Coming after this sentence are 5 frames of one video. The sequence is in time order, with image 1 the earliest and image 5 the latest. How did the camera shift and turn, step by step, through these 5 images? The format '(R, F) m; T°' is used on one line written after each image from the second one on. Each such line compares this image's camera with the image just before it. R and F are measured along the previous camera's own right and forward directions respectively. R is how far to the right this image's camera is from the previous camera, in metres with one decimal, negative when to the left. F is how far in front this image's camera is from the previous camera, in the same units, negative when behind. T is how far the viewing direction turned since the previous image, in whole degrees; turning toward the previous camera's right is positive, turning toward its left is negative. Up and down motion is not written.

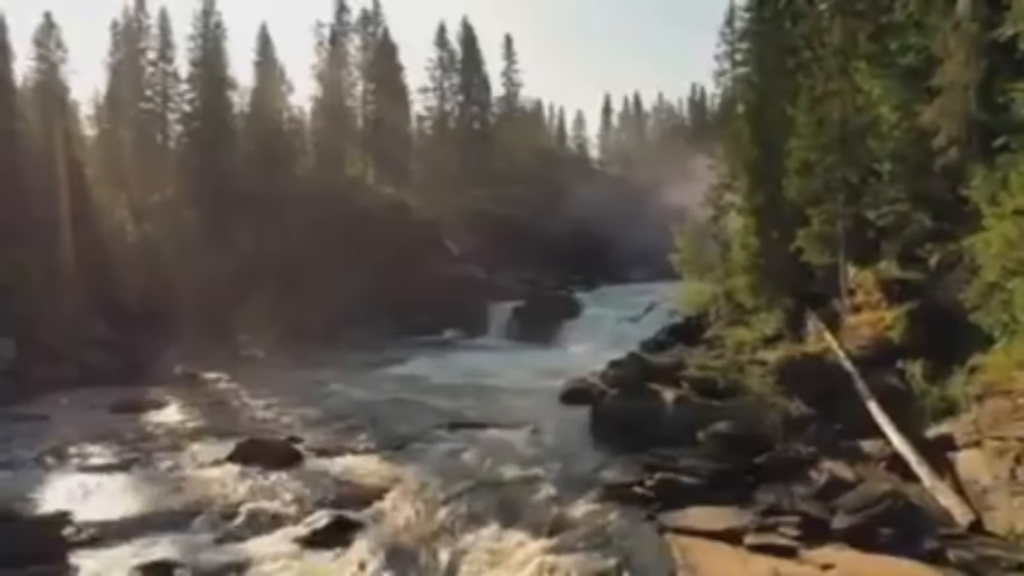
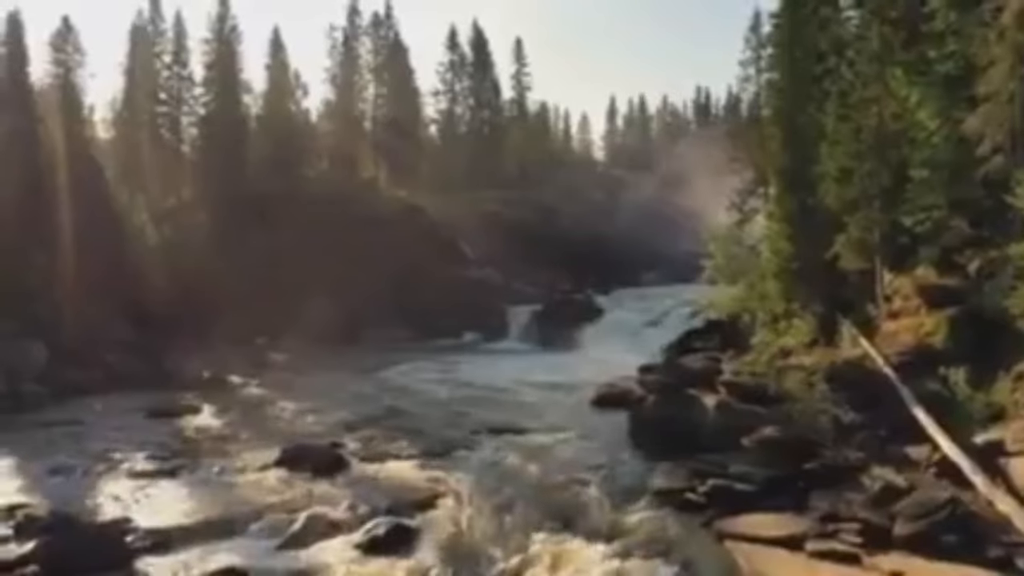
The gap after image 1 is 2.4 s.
(-1.0, -0.1) m; 0°
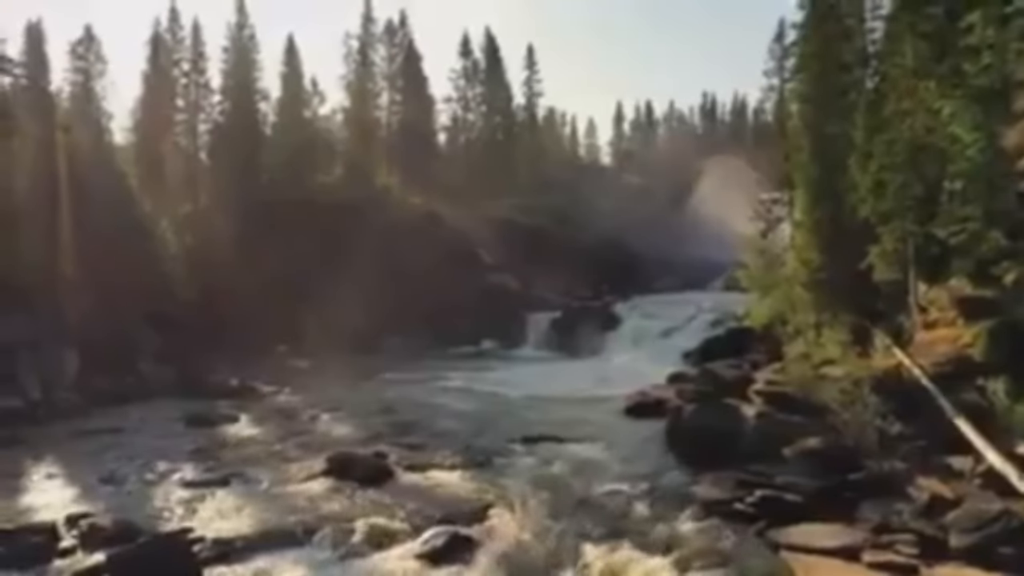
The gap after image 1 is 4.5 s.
(-0.9, -0.3) m; 0°
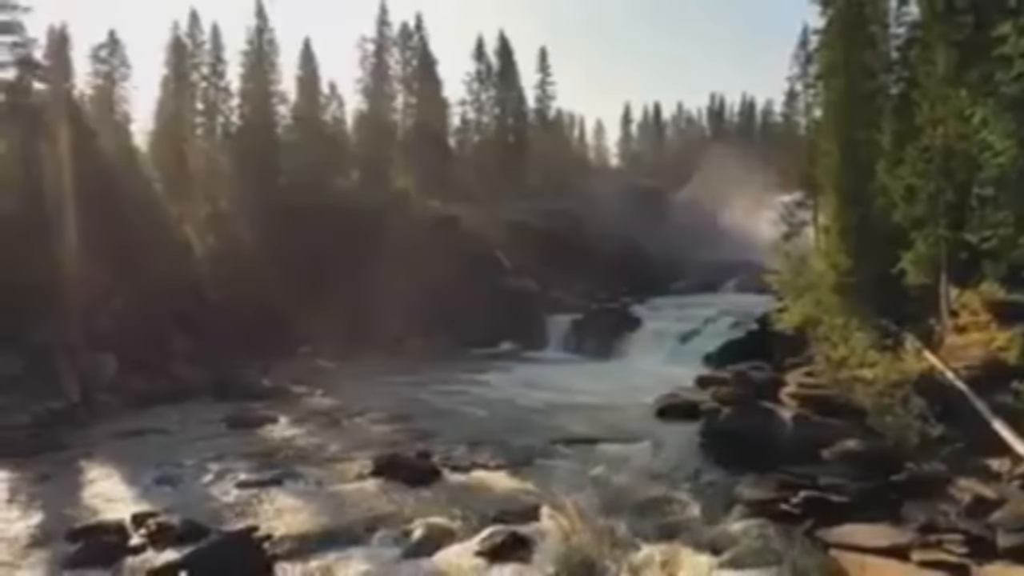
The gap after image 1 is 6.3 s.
(-0.9, -0.6) m; 0°
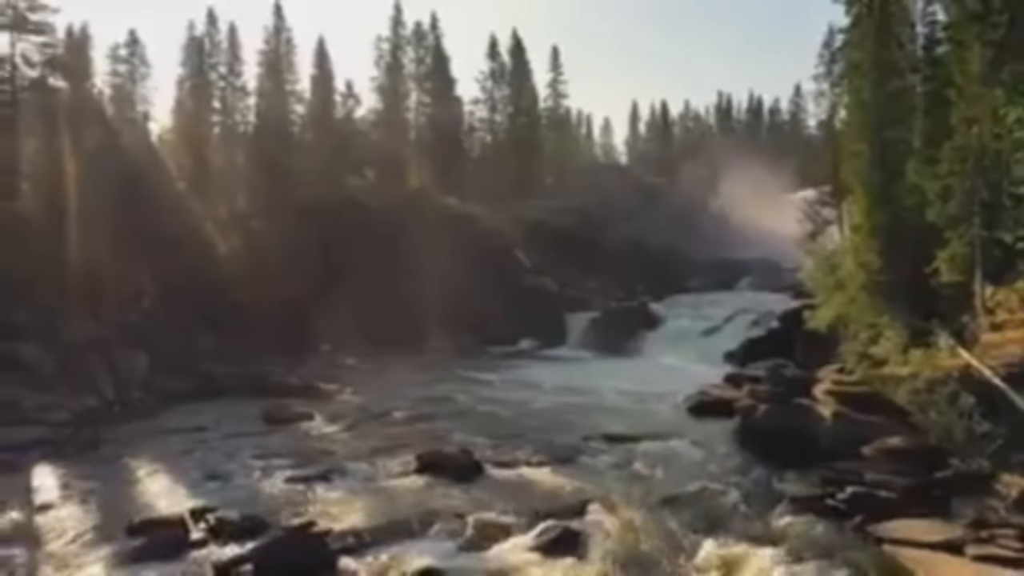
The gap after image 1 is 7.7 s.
(-0.9, -0.3) m; 0°
